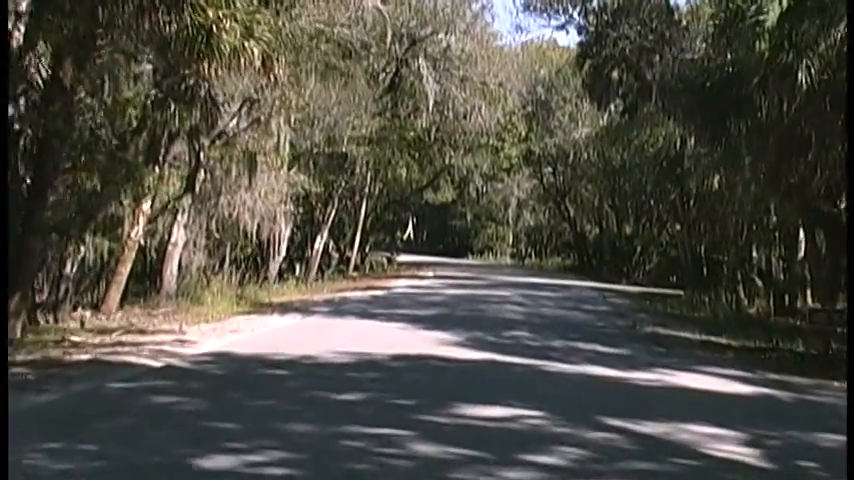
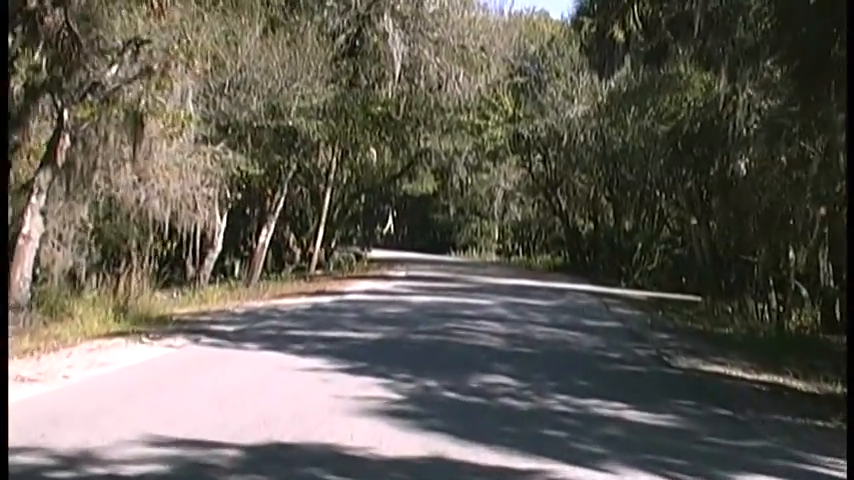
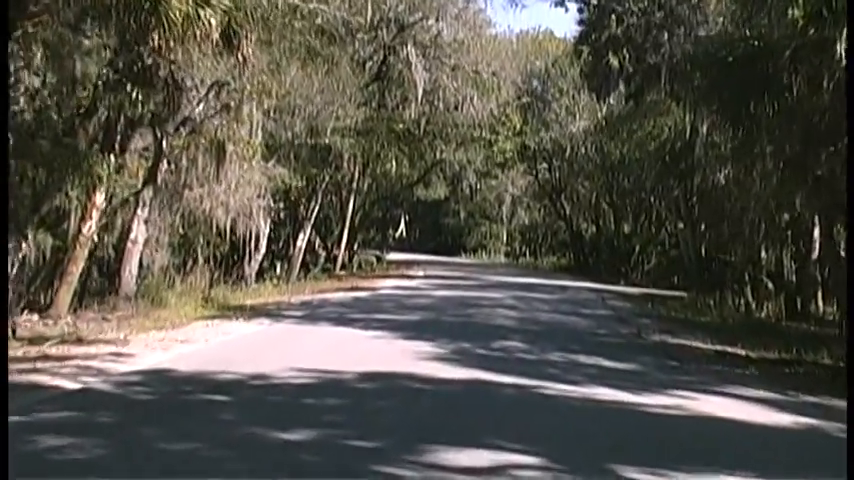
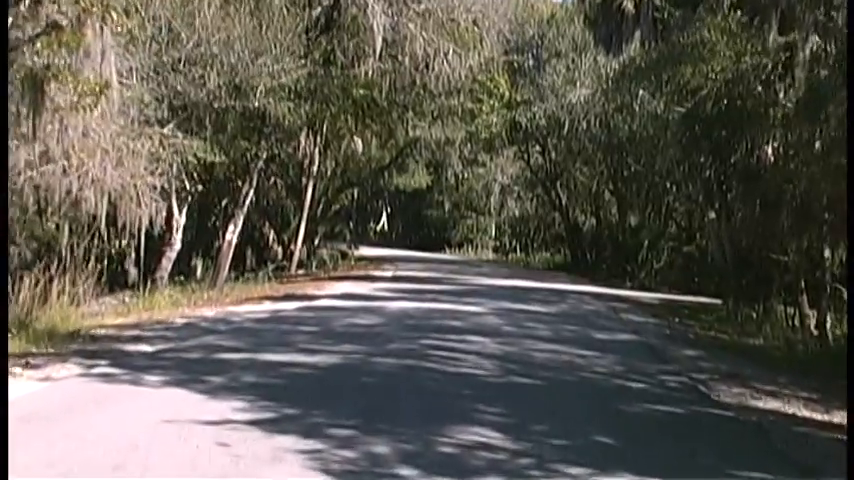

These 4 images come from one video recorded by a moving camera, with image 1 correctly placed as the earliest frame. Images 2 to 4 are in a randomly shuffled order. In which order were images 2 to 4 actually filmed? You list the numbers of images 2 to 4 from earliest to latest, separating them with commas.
3, 2, 4
